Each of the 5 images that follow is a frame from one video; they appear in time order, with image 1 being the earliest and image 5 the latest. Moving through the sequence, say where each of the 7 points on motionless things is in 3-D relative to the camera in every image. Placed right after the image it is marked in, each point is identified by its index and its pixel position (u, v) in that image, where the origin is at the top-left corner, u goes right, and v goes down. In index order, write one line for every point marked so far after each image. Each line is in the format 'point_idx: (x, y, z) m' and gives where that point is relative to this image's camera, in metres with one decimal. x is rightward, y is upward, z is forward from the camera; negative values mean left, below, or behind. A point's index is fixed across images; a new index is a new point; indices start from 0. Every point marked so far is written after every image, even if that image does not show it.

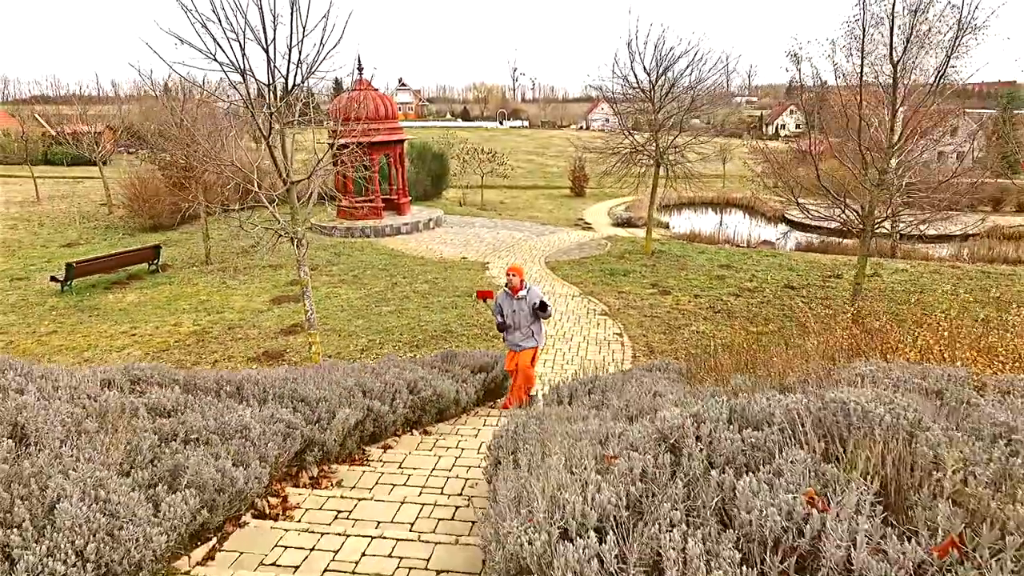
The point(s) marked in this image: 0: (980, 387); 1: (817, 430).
0: (+1.4, -0.3, +3.0) m
1: (+0.7, -0.3, +2.3) m
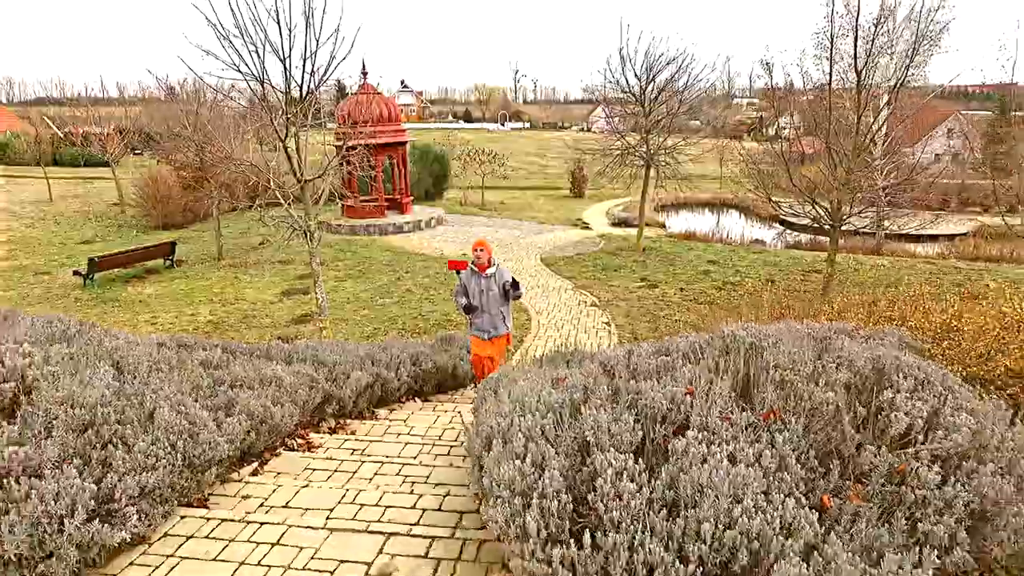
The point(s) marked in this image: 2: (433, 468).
0: (+1.3, -0.2, +3.9) m
1: (+0.6, -0.2, +3.1) m
2: (-0.3, -0.8, +4.2) m
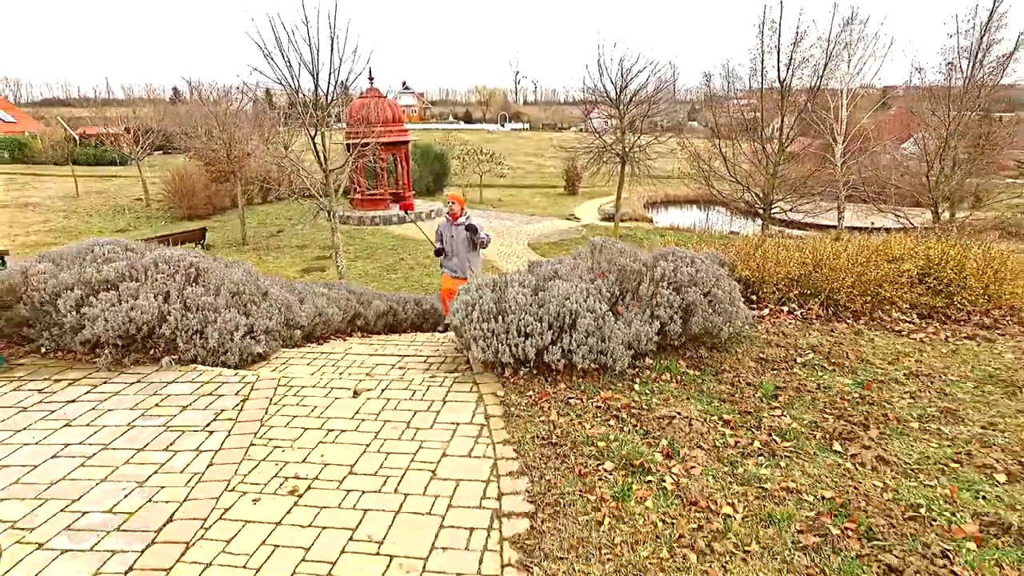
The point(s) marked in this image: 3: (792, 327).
0: (+1.1, +0.2, +6.2) m
1: (+0.4, +0.2, +5.5) m
2: (-0.5, -0.4, +6.6) m
3: (+1.5, -0.2, +5.4) m
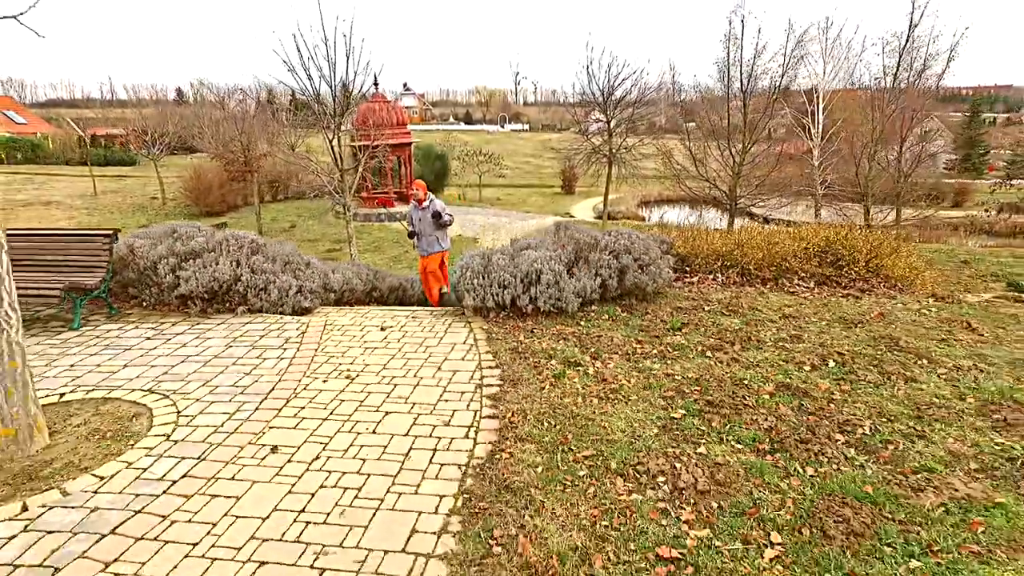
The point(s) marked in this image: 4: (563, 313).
0: (+1.0, +0.4, +7.9) m
1: (+0.3, +0.4, +7.2) m
2: (-0.6, -0.2, +8.3) m
3: (+1.4, 0.0, +7.1) m
4: (+0.3, -0.1, +5.9) m
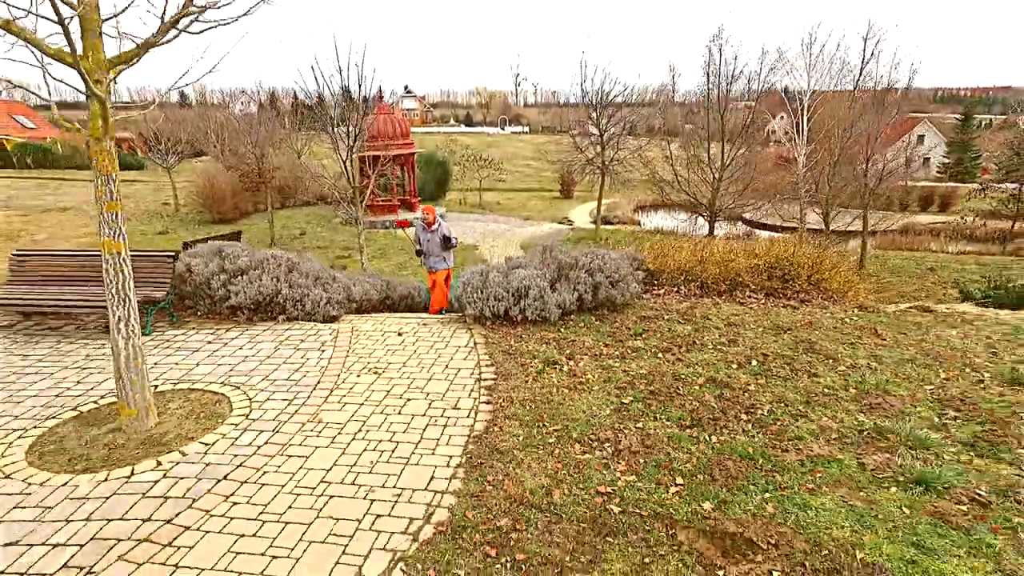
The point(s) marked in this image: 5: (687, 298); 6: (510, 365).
0: (+1.0, +0.3, +9.2) m
1: (+0.2, +0.3, +8.5) m
2: (-0.7, -0.3, +9.6) m
3: (+1.3, -0.1, +8.4) m
4: (+0.3, -0.2, +7.3) m
5: (+1.5, -0.1, +8.4) m
6: (0.0, -0.5, +6.2) m
